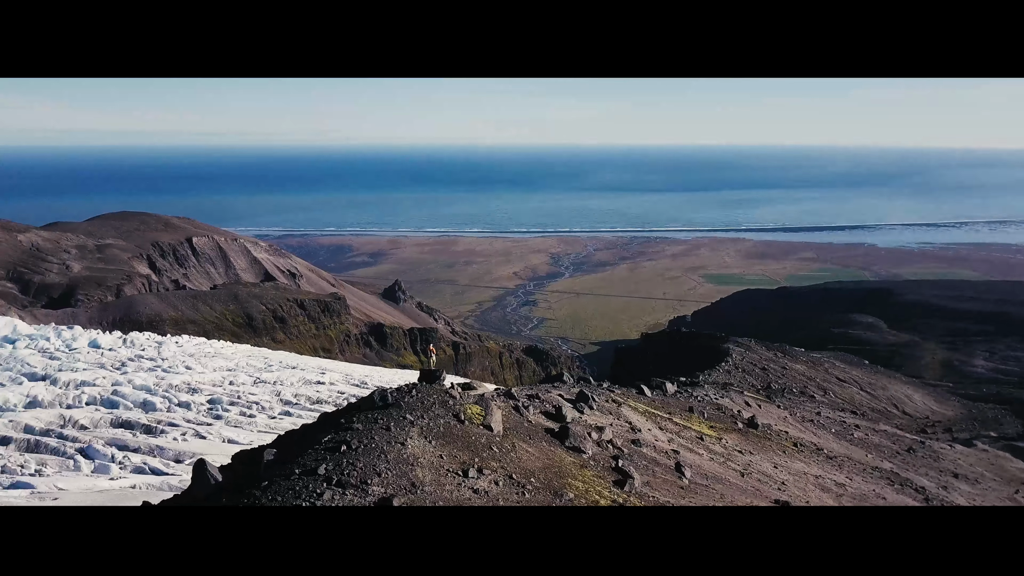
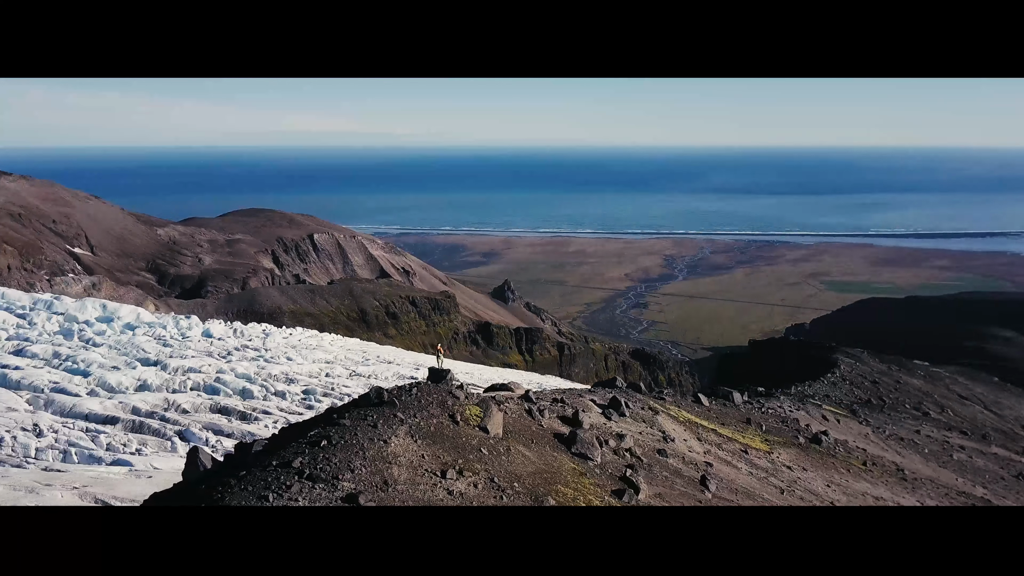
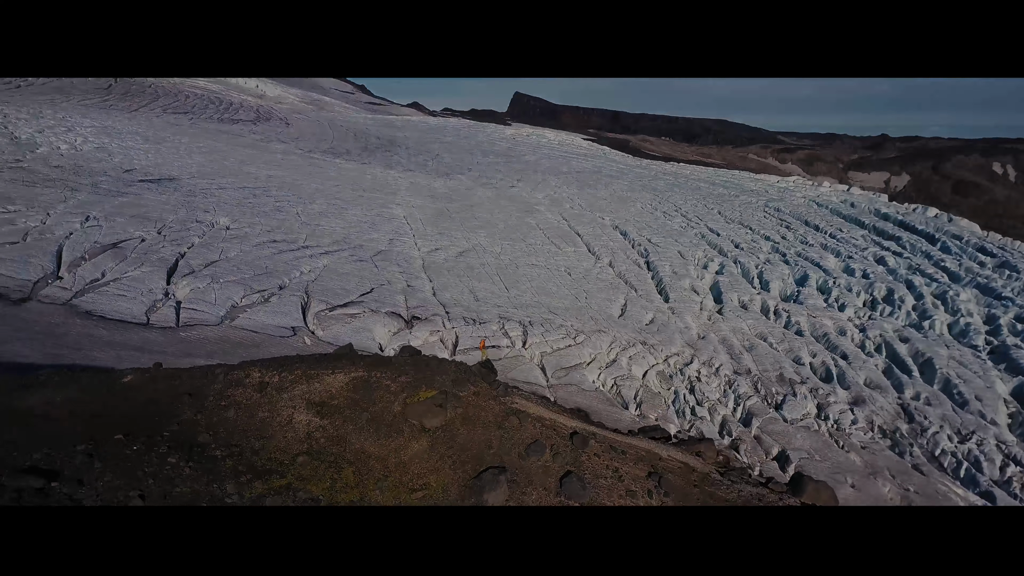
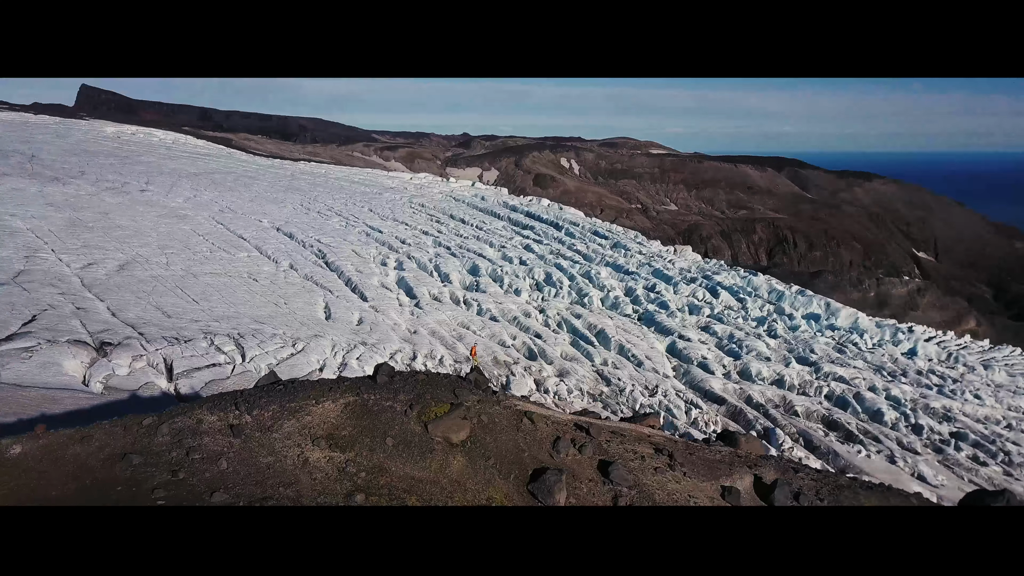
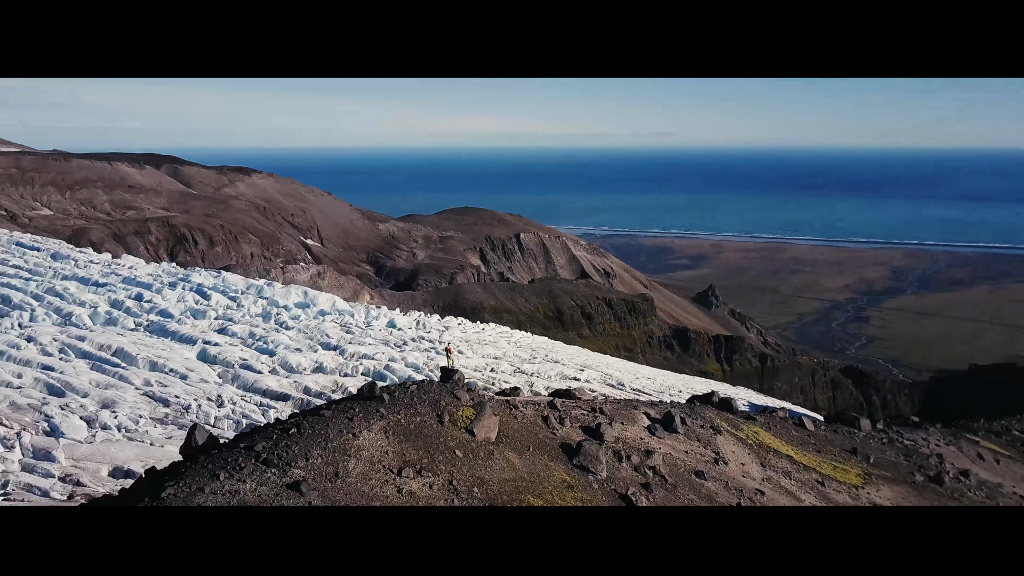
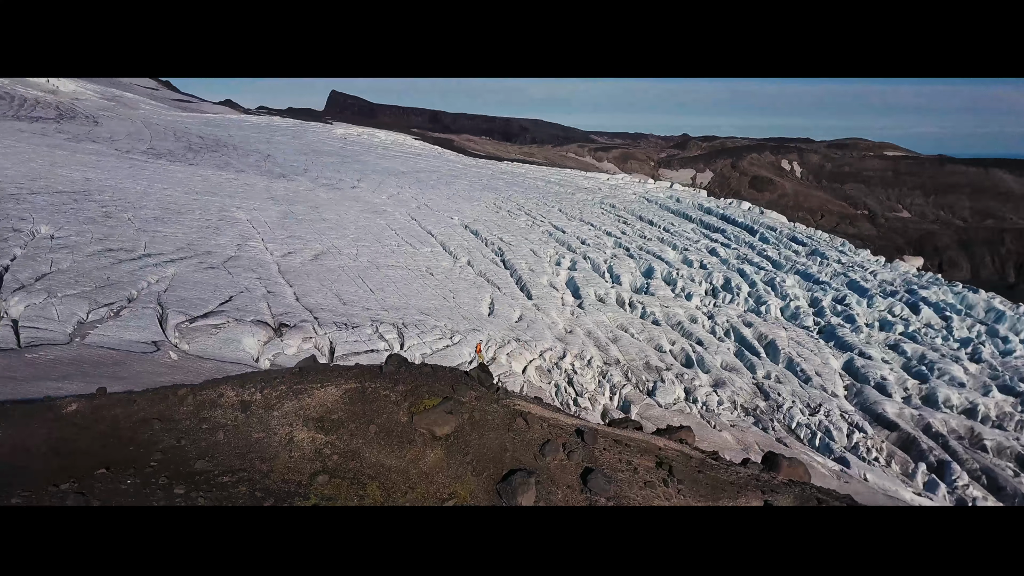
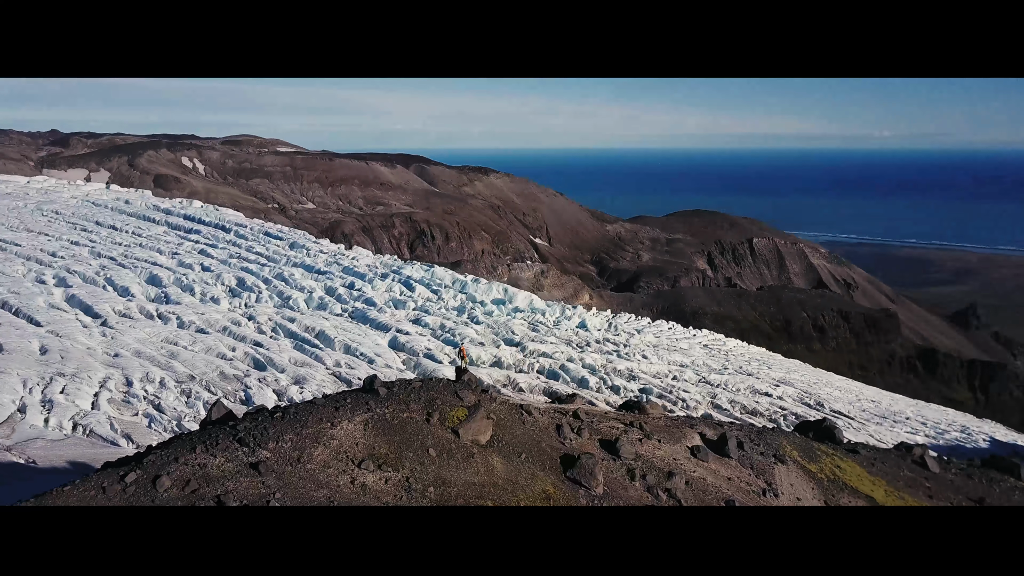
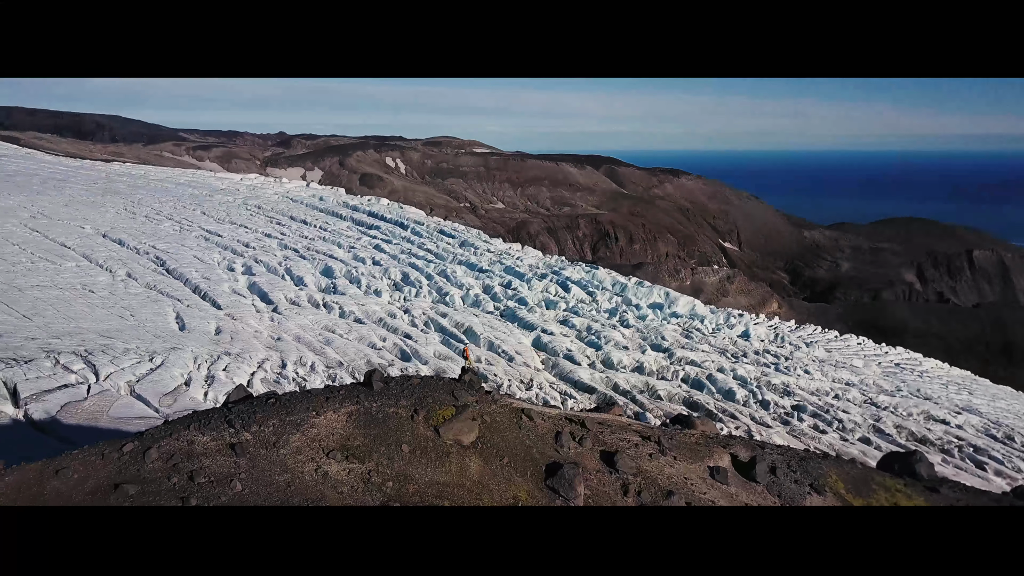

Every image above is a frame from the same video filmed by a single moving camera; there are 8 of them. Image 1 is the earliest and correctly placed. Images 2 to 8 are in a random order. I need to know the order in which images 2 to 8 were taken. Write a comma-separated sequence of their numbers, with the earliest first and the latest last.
2, 5, 7, 8, 4, 6, 3
